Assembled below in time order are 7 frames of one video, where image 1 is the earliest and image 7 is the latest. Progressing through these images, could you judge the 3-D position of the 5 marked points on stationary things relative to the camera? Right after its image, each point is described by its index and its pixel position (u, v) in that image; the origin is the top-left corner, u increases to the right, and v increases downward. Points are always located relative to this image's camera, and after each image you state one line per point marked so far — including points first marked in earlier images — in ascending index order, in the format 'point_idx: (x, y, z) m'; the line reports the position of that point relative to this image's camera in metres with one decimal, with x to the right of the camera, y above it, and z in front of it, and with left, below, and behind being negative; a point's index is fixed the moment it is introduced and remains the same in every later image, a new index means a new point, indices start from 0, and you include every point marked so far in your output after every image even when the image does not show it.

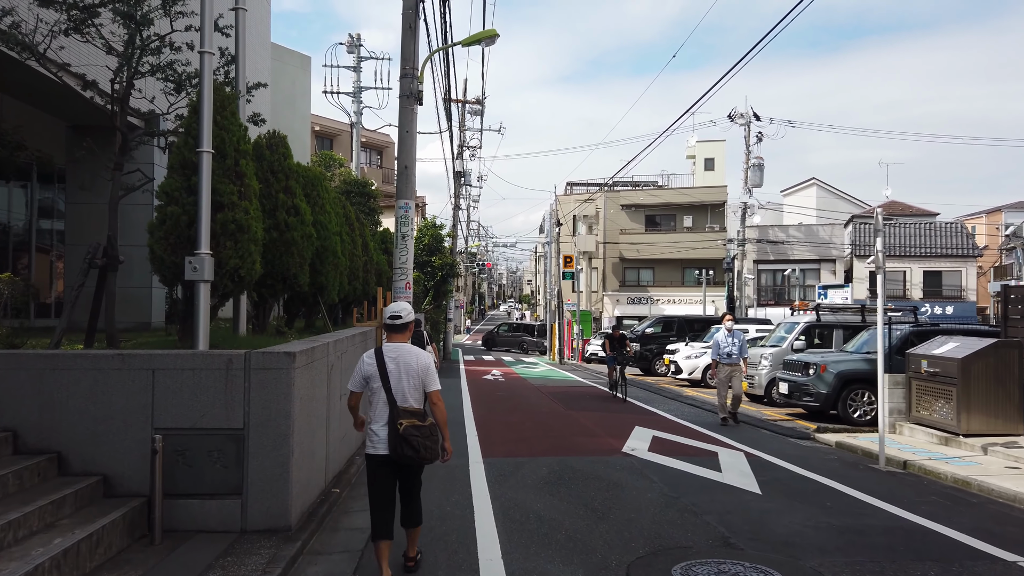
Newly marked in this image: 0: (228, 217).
0: (-2.5, +0.6, +6.7) m
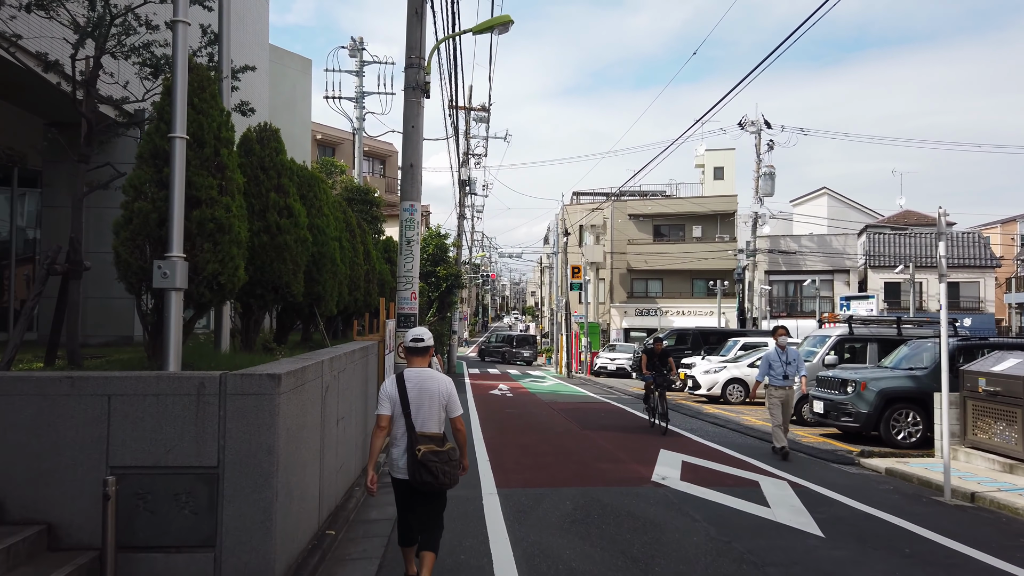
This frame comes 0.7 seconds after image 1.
0: (-2.3, +0.6, +5.8) m
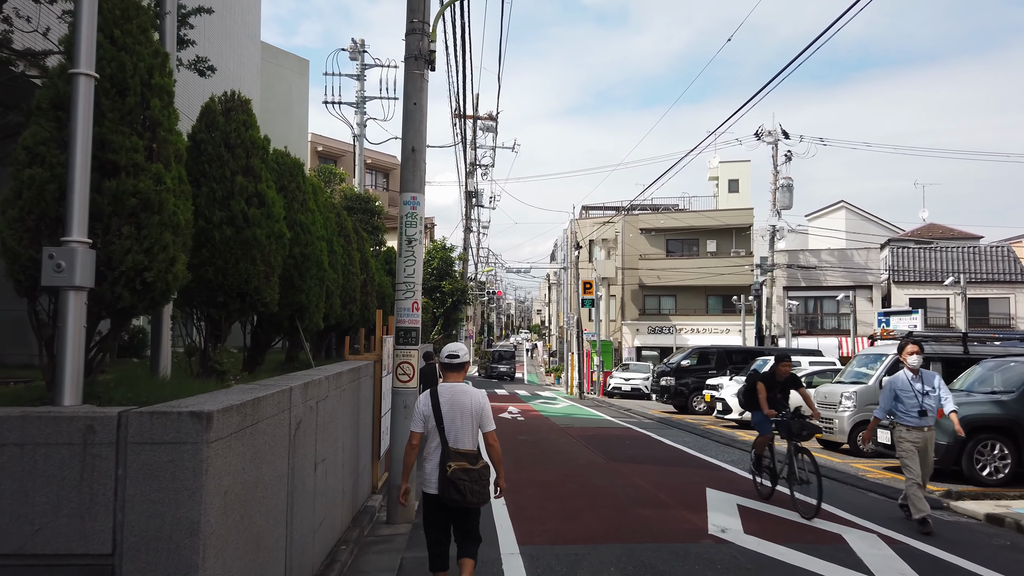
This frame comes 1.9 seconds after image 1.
0: (-2.1, +0.6, +4.2) m
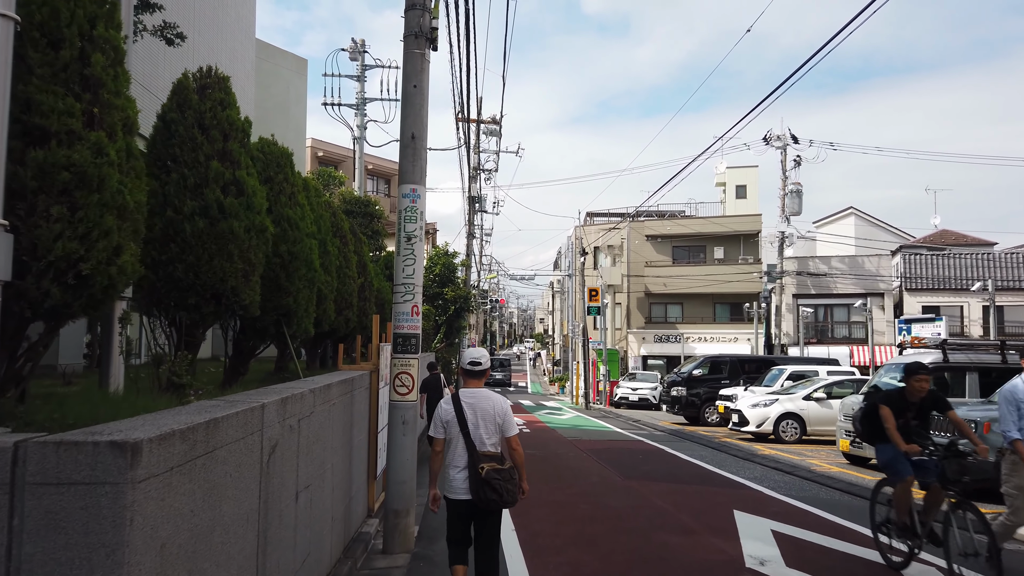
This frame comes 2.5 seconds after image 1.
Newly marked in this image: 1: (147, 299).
0: (-2.0, +0.6, +3.4) m
1: (-2.7, -0.1, +5.6) m
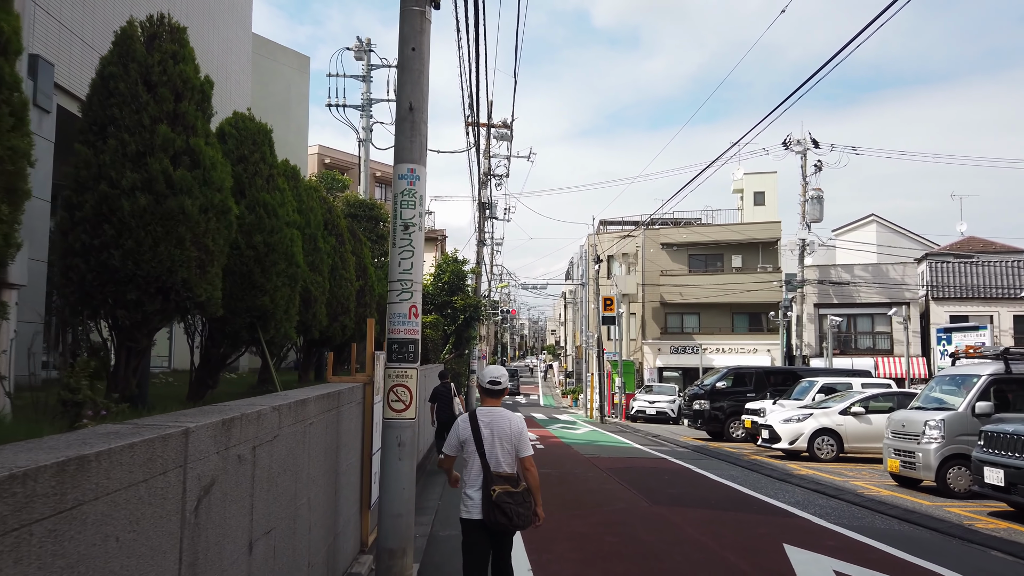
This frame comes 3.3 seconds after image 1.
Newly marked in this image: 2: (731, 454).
0: (-2.0, +0.7, +2.3) m
1: (-2.6, 0.0, +4.5) m
2: (+4.9, -3.7, +17.1) m
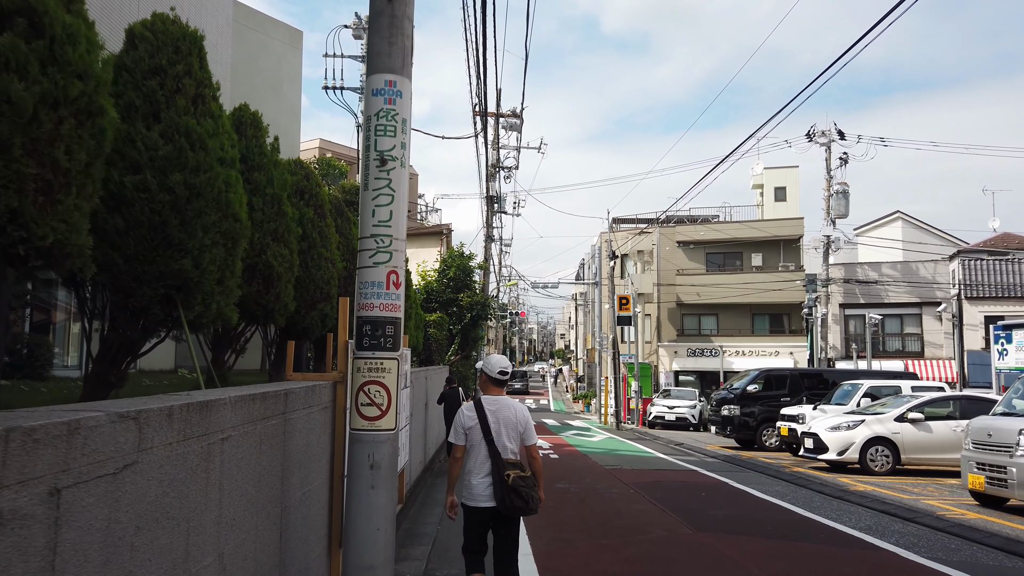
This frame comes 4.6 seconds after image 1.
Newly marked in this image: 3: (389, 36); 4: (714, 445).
0: (-1.9, +0.9, +0.6) m
1: (-2.5, +0.2, +2.8) m
2: (+5.1, -3.5, +15.3) m
3: (-0.7, +1.5, +4.5) m
4: (+5.2, -4.1, +19.8) m
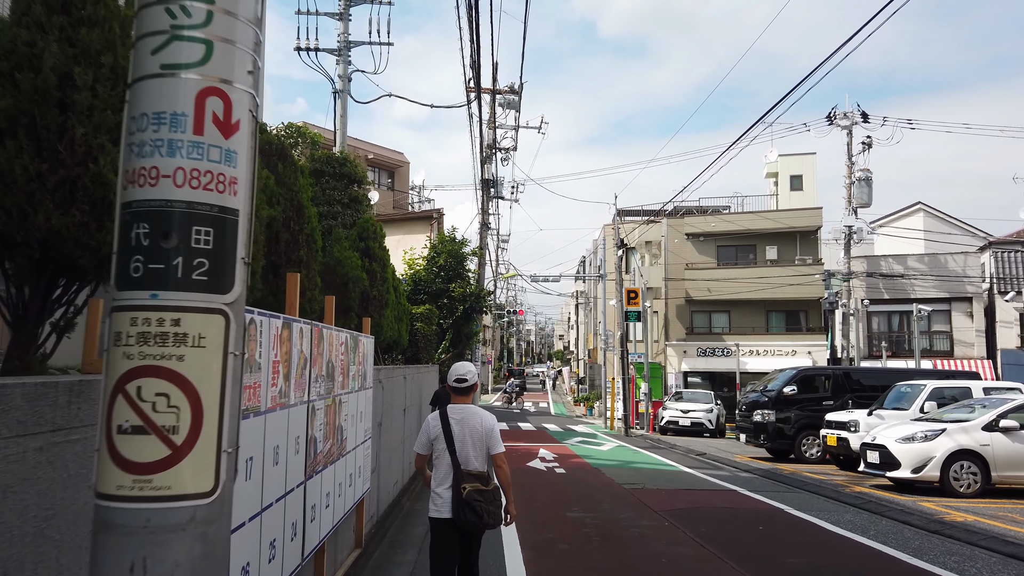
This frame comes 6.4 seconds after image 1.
0: (-1.9, +1.3, -2.0) m
1: (-2.5, +0.6, +0.2) m
2: (+5.1, -3.2, +12.7) m
3: (-0.7, +1.8, +1.9) m
4: (+5.2, -3.8, +17.2) m
